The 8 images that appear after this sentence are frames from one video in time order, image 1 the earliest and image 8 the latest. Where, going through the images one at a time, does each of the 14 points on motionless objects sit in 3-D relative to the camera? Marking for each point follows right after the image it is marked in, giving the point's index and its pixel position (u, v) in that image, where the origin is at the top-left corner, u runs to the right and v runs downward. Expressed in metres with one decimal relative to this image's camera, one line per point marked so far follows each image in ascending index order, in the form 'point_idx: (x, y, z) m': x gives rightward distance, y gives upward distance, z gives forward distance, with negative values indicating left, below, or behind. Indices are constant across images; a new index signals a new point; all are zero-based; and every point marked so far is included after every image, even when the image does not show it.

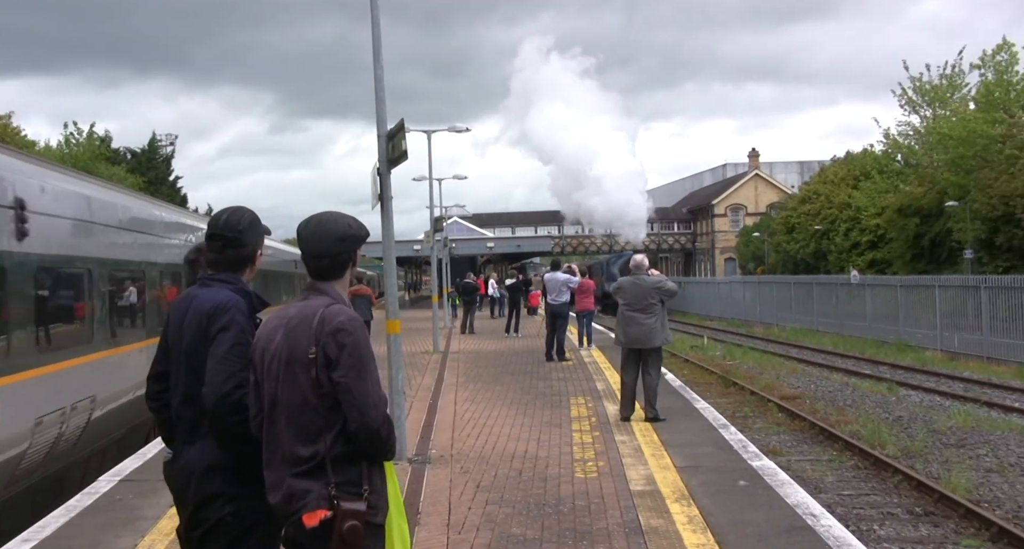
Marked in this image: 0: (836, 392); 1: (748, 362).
0: (+4.1, -1.6, +12.0) m
1: (+3.6, -1.6, +15.2) m
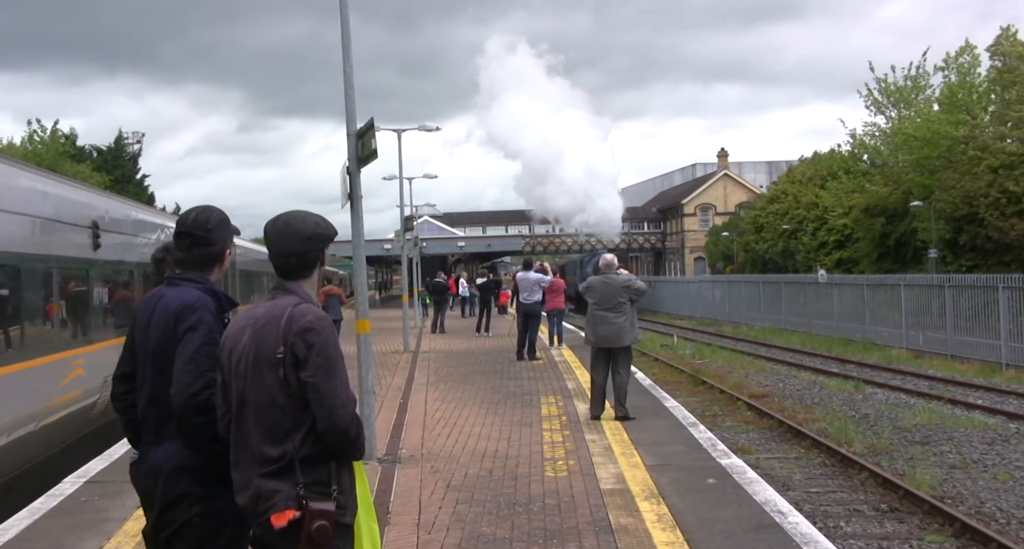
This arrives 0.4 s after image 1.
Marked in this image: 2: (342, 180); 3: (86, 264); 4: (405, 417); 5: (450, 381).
0: (+3.8, -1.6, +12.1) m
1: (+3.3, -1.5, +15.3) m
2: (-1.7, +0.9, +9.0) m
3: (-5.1, +0.1, +11.0) m
4: (-1.2, -1.6, +10.1) m
5: (-0.9, -1.4, +12.2) m
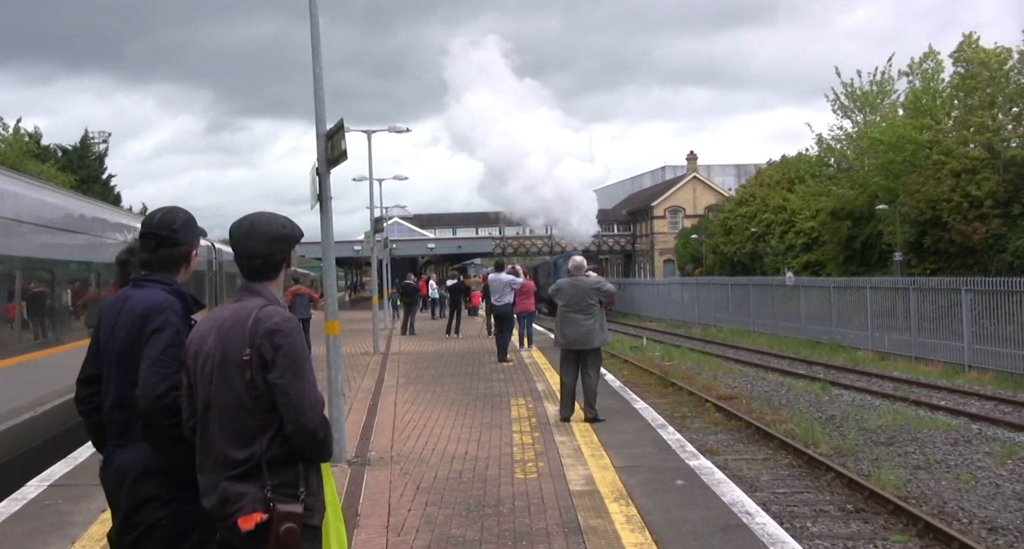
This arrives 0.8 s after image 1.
0: (+3.4, -1.6, +12.2) m
1: (+2.8, -1.5, +15.4) m
2: (-2.0, +0.9, +8.9) m
3: (-5.5, +0.1, +10.8) m
4: (-1.6, -1.6, +10.1) m
5: (-1.3, -1.5, +12.2) m
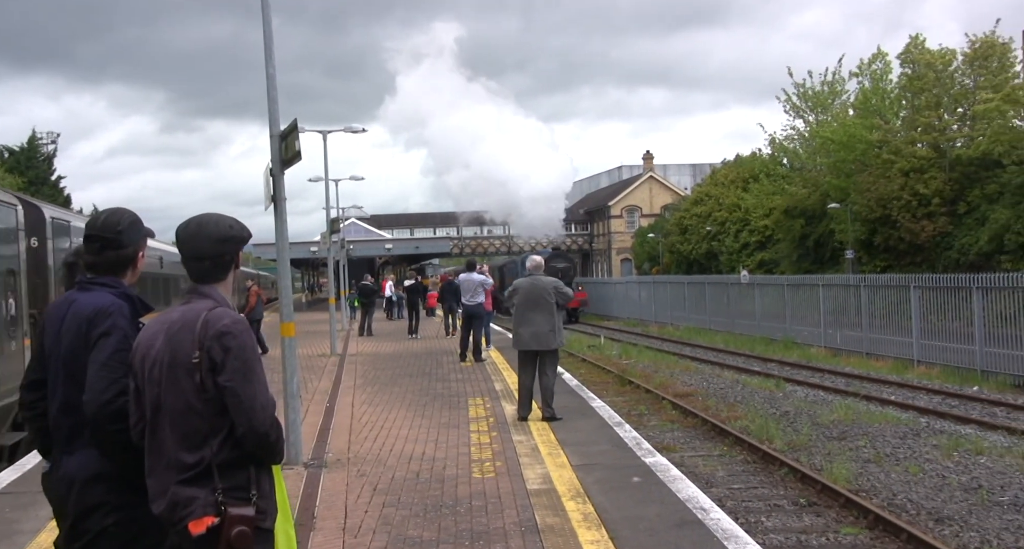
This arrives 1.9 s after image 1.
0: (+2.9, -1.6, +12.4) m
1: (+2.2, -1.5, +15.5) m
2: (-2.4, +0.9, +8.9) m
3: (-5.9, +0.1, +10.7) m
4: (-2.0, -1.6, +10.0) m
5: (-1.8, -1.5, +12.2) m
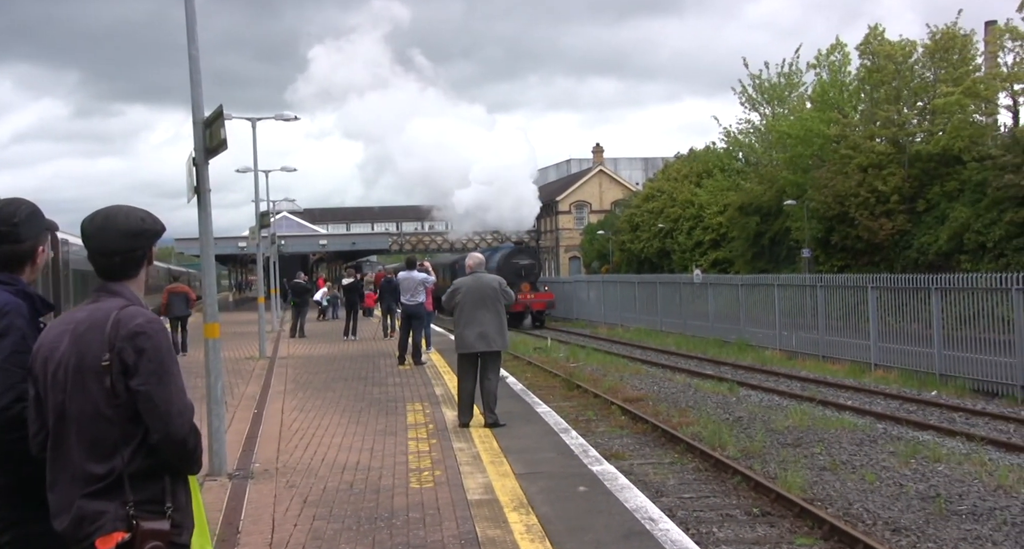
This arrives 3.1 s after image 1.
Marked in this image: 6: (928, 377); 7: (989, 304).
0: (+2.2, -1.5, +12.0) m
1: (+1.4, -1.5, +15.1) m
2: (-2.9, +0.9, +8.3) m
3: (-6.6, +0.1, +9.9) m
4: (-2.6, -1.6, +9.5) m
5: (-2.5, -1.4, +11.6) m
6: (+7.6, -1.9, +16.8) m
7: (+8.1, -0.5, +15.4) m
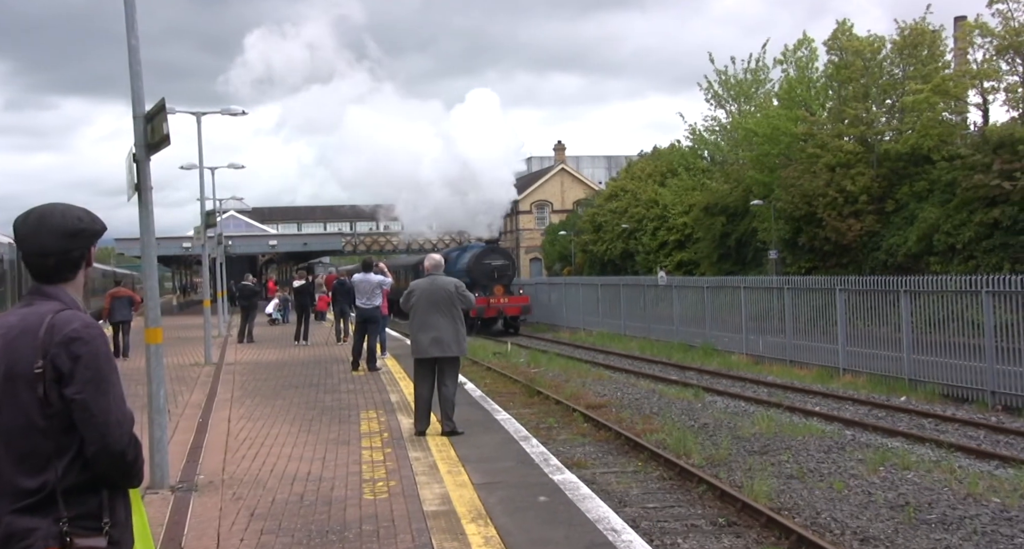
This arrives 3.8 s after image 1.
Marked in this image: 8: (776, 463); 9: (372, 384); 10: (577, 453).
0: (+1.7, -1.6, +11.7) m
1: (+0.8, -1.5, +14.8) m
2: (-3.3, +0.9, +7.9) m
3: (-7.0, +0.1, +9.4) m
4: (-3.0, -1.6, +9.1) m
5: (-3.0, -1.4, +11.2) m
6: (+7.0, -2.0, +16.6) m
7: (+7.5, -0.6, +15.3) m
8: (+2.5, -1.8, +8.7) m
9: (-1.7, -1.4, +11.8) m
10: (+0.7, -1.8, +9.1) m
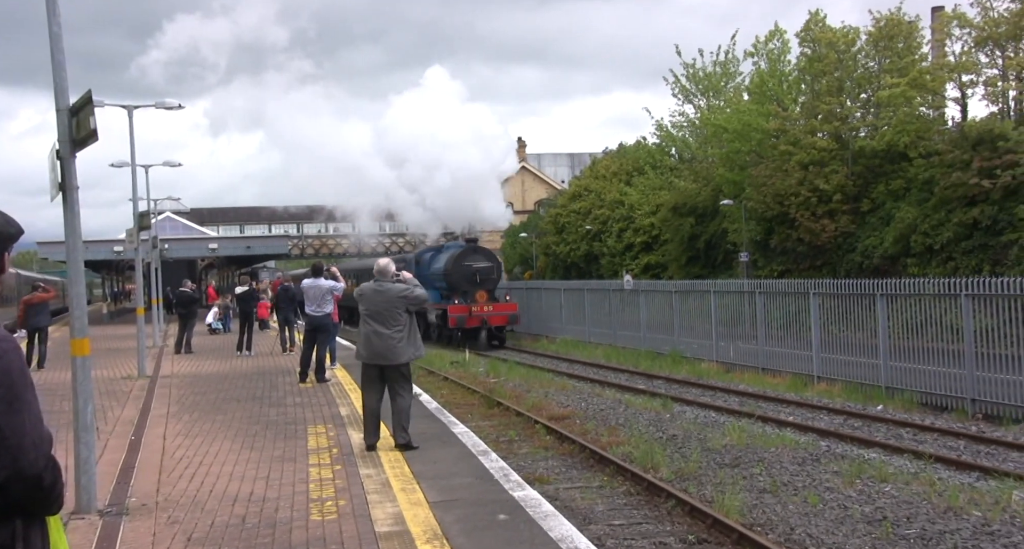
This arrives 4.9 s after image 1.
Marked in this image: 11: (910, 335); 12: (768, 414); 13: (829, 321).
0: (+1.3, -1.6, +11.3) m
1: (+0.2, -1.6, +14.4) m
2: (-3.6, +0.9, +7.3) m
3: (-7.4, 0.0, +8.7) m
4: (-3.4, -1.6, +8.5) m
5: (-3.4, -1.5, +10.6) m
6: (+6.4, -2.0, +16.4) m
7: (+6.9, -0.6, +15.0) m
8: (+2.1, -1.8, +8.3) m
9: (-2.2, -1.4, +11.3) m
10: (+0.3, -1.8, +8.6) m
11: (+6.7, -1.0, +15.6) m
12: (+3.1, -1.6, +11.1) m
13: (+6.2, -0.8, +18.0) m
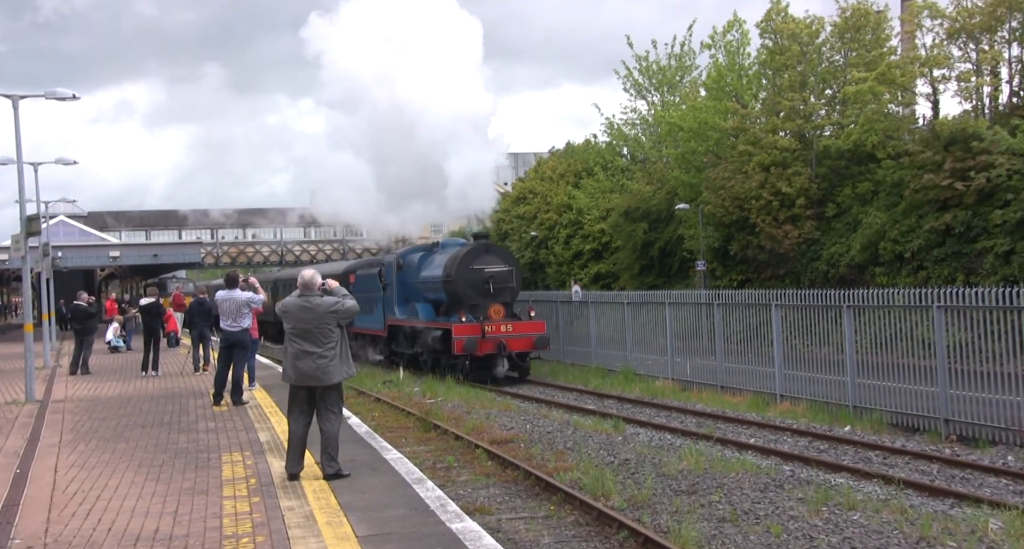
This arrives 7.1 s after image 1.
0: (+0.6, -1.7, +10.6) m
1: (-0.6, -1.7, +13.6) m
2: (-4.1, +0.8, +6.4) m
3: (-7.9, -0.1, +7.7) m
4: (-3.9, -1.7, +7.6) m
5: (-4.0, -1.6, +9.7) m
6: (+5.5, -2.1, +15.9) m
7: (+6.1, -0.7, +14.6) m
8: (+1.6, -1.9, +7.6) m
9: (-2.8, -1.5, +10.5) m
10: (-0.3, -1.9, +7.9) m
11: (+5.9, -1.1, +15.2) m
12: (+2.5, -1.7, +10.5) m
13: (+5.3, -1.0, +17.5) m
